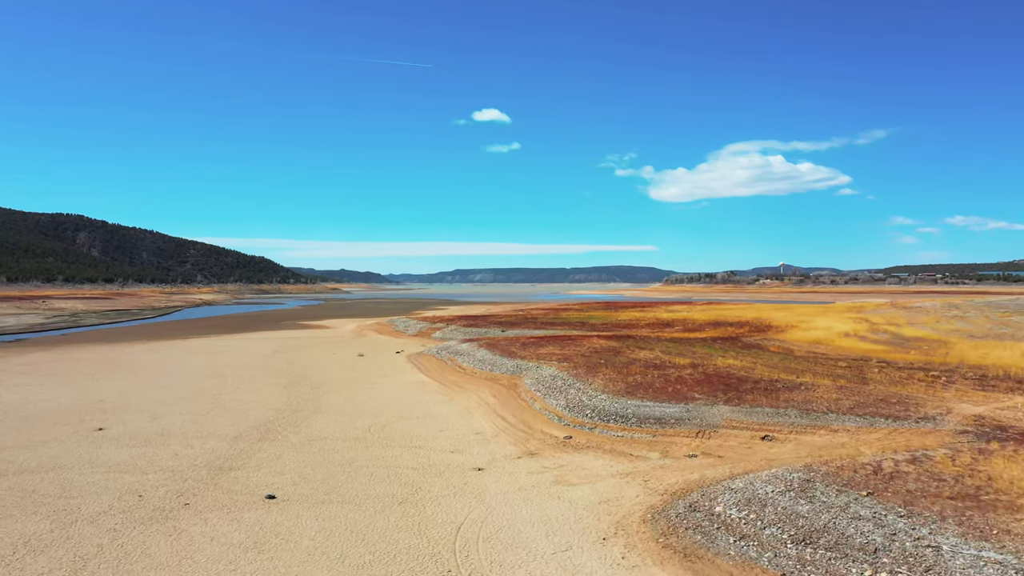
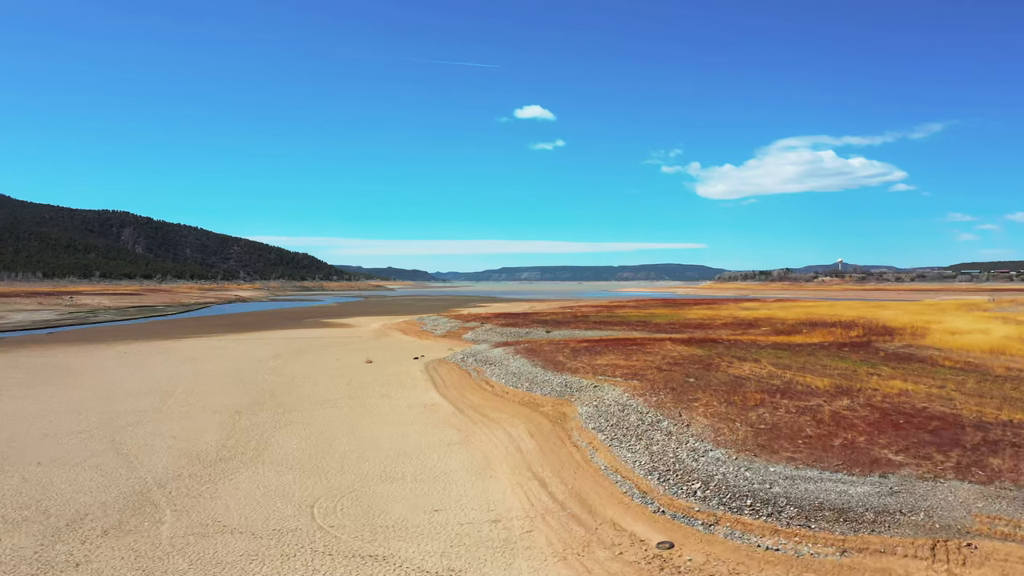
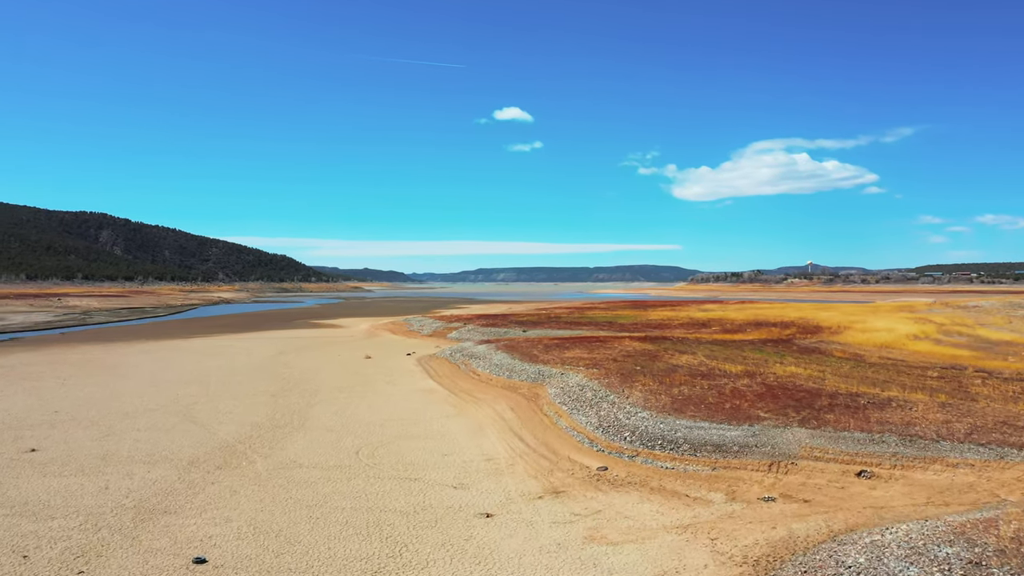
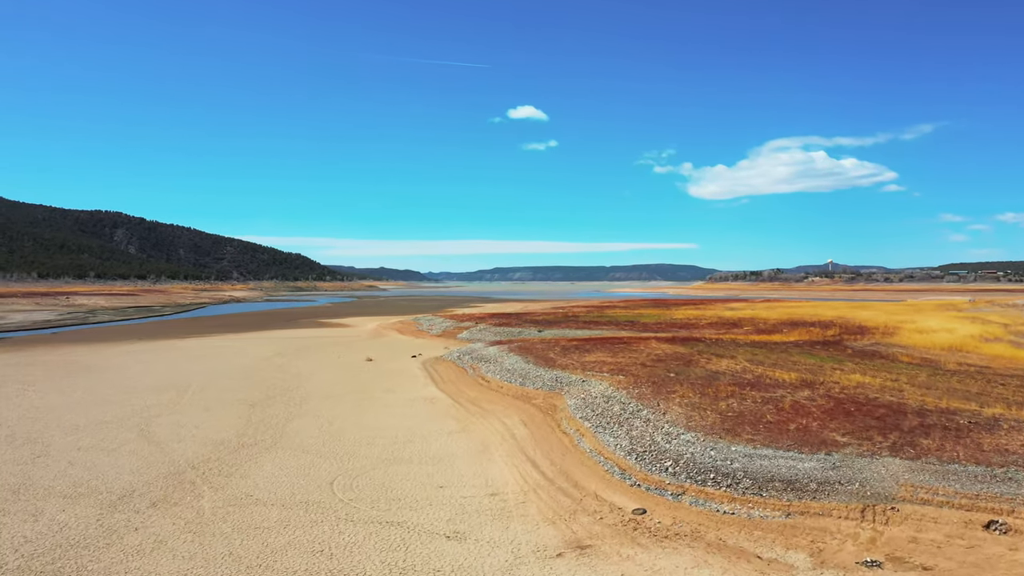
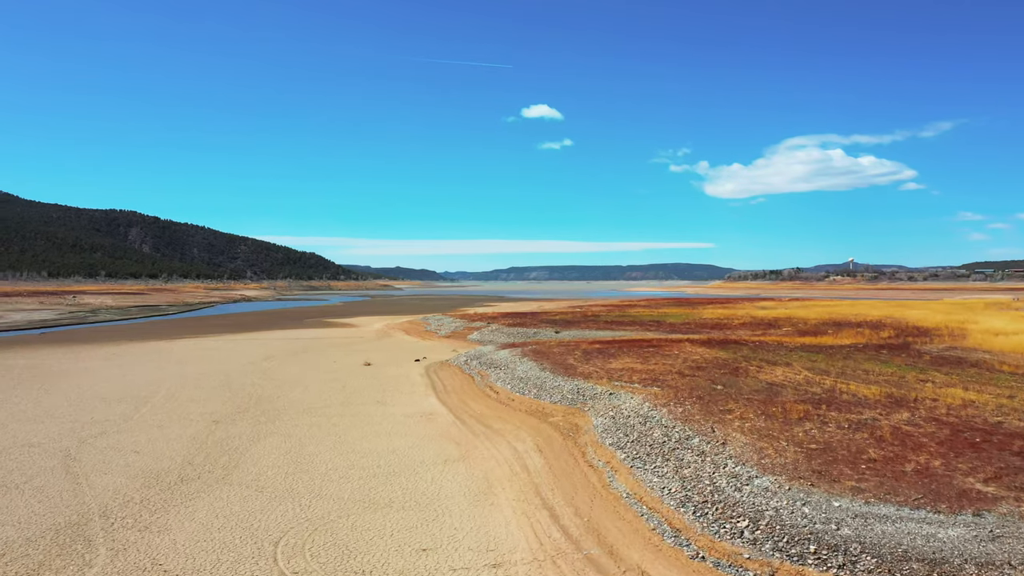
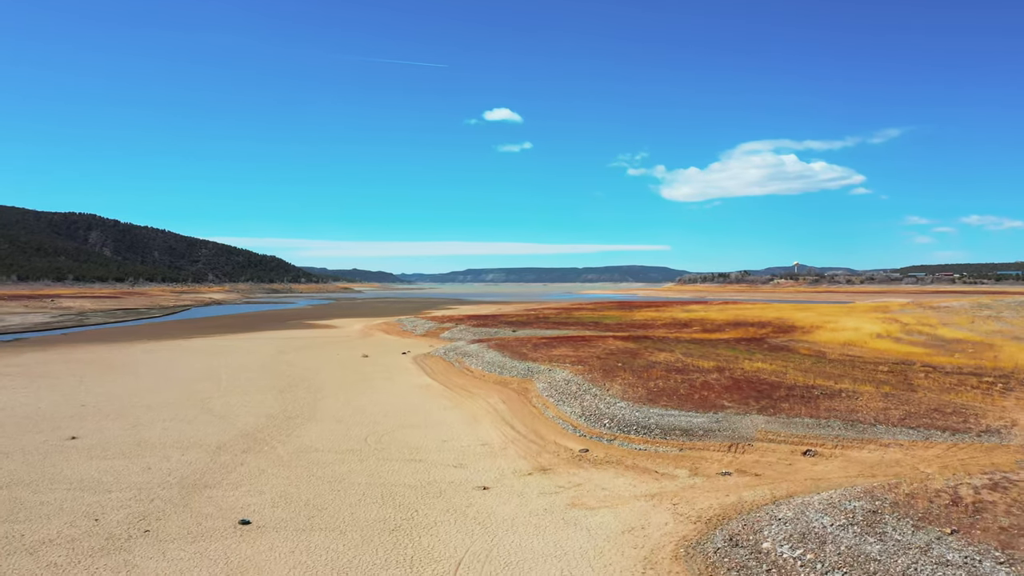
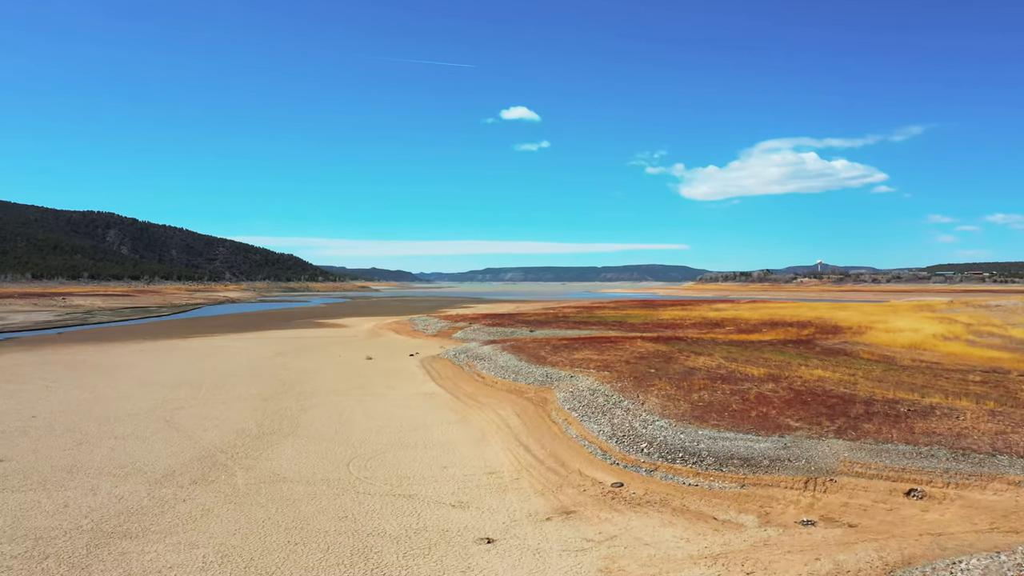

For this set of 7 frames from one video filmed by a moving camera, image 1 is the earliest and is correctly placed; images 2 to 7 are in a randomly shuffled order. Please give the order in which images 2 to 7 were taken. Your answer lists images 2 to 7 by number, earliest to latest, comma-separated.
6, 3, 7, 4, 2, 5
